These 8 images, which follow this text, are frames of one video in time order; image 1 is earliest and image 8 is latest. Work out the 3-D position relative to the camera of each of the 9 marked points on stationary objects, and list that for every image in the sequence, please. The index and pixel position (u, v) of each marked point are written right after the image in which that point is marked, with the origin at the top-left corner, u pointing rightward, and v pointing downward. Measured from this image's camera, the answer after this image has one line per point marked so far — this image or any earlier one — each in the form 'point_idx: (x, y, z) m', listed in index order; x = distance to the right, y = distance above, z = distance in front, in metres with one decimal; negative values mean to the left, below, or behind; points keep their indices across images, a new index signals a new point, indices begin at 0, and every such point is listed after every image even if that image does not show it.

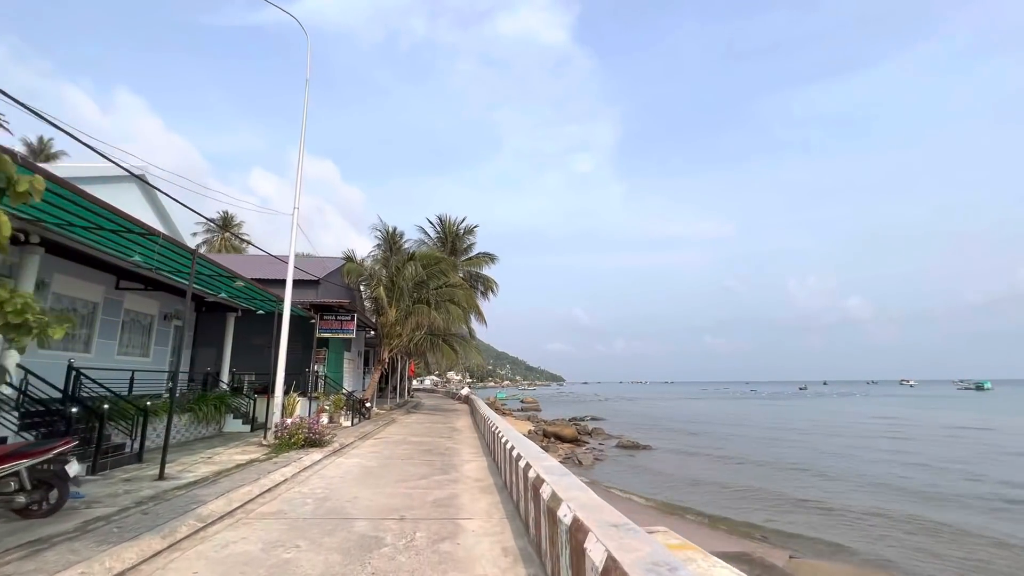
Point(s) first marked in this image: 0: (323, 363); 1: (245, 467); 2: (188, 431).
0: (-7.4, -2.9, +17.8) m
1: (-4.7, -3.2, +8.0) m
2: (-8.1, -3.6, +11.4) m
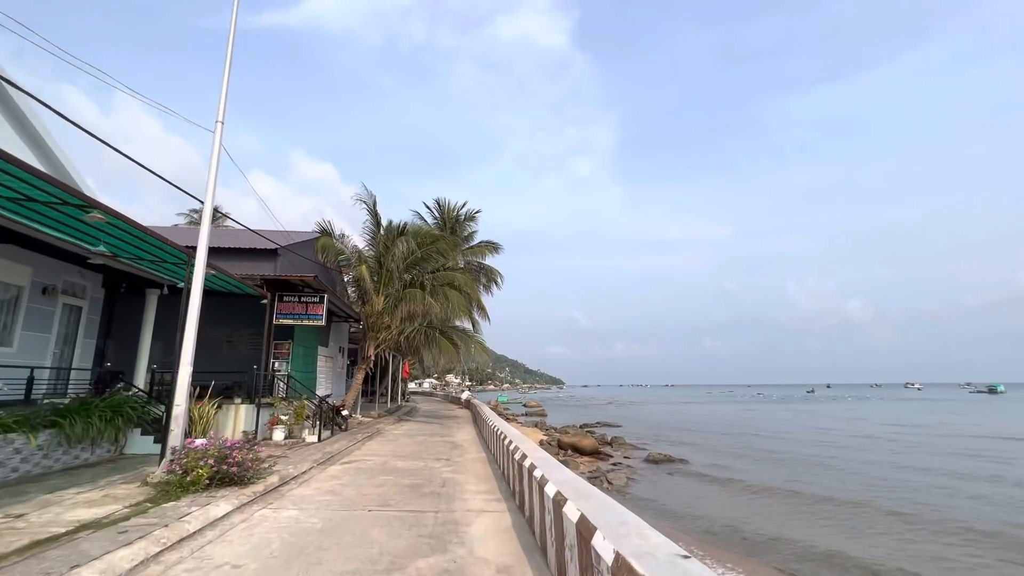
0: (-6.9, -2.2, +13.9) m
1: (-4.2, -2.3, +4.2) m
2: (-7.6, -2.8, +7.5) m
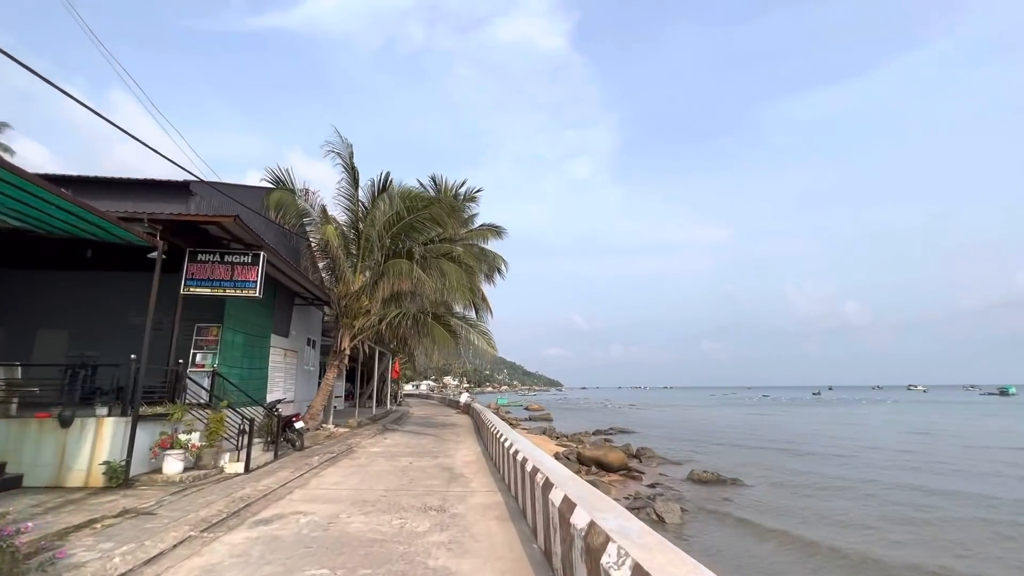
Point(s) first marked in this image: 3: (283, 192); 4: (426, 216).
0: (-6.4, -1.3, +9.8) m
1: (-3.7, -1.4, 0.0) m
2: (-7.1, -1.9, +3.3) m
3: (-6.5, +2.7, +13.1) m
4: (-2.7, +2.3, +14.5) m
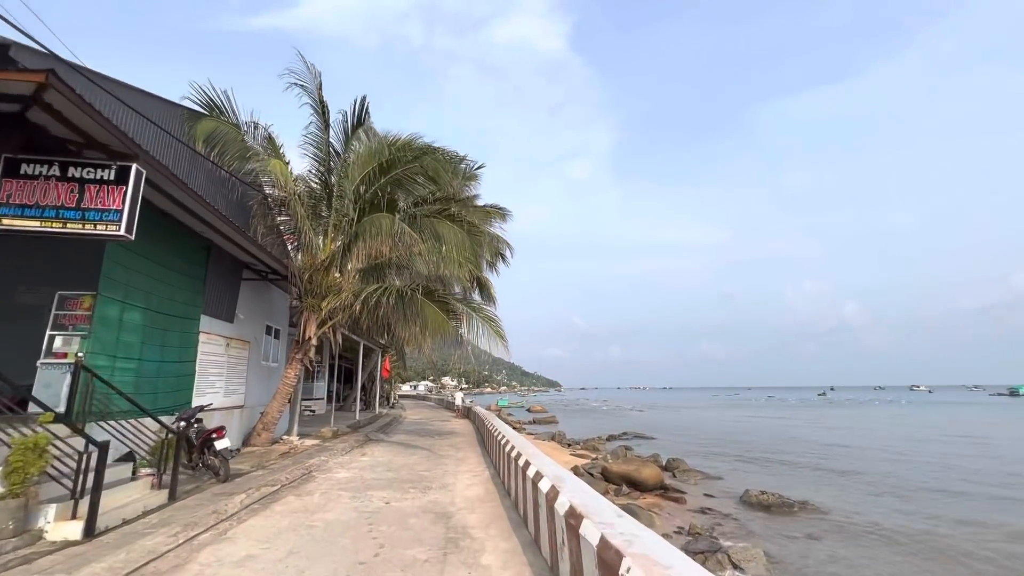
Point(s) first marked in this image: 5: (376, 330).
0: (-6.0, -0.6, +6.4) m
1: (-3.2, -0.7, -3.4) m
2: (-6.6, -1.2, -0.1) m
3: (-6.1, +3.5, +9.7) m
4: (-2.3, +3.0, +11.1) m
5: (-3.8, -1.2, +12.8) m
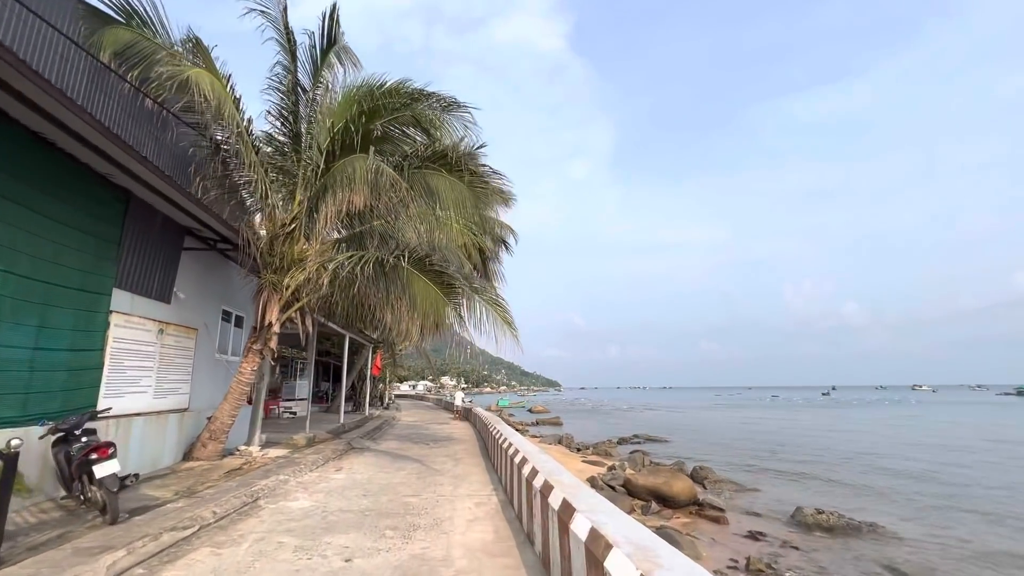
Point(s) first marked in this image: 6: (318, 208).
0: (-5.8, -0.1, +4.1) m
1: (-3.0, -0.2, -5.7) m
2: (-6.4, -0.6, -2.4) m
3: (-5.8, +4.0, +7.4) m
4: (-2.1, +3.5, +8.8) m
5: (-3.6, -0.6, +10.5) m
6: (-3.5, +1.4, +8.2) m
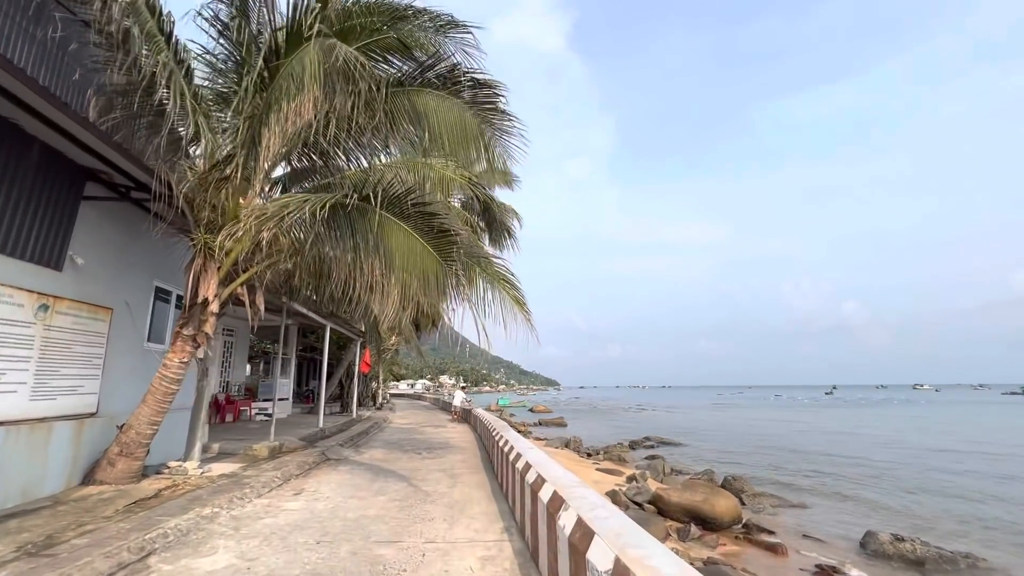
0: (-5.5, +0.4, +1.8) m
1: (-2.7, +0.3, -7.9) m
2: (-6.1, -0.1, -4.6) m
3: (-5.6, +4.5, +5.2) m
4: (-1.9, +4.0, +6.5) m
5: (-3.4, -0.1, +8.3) m
6: (-3.3, +1.9, +6.0) m
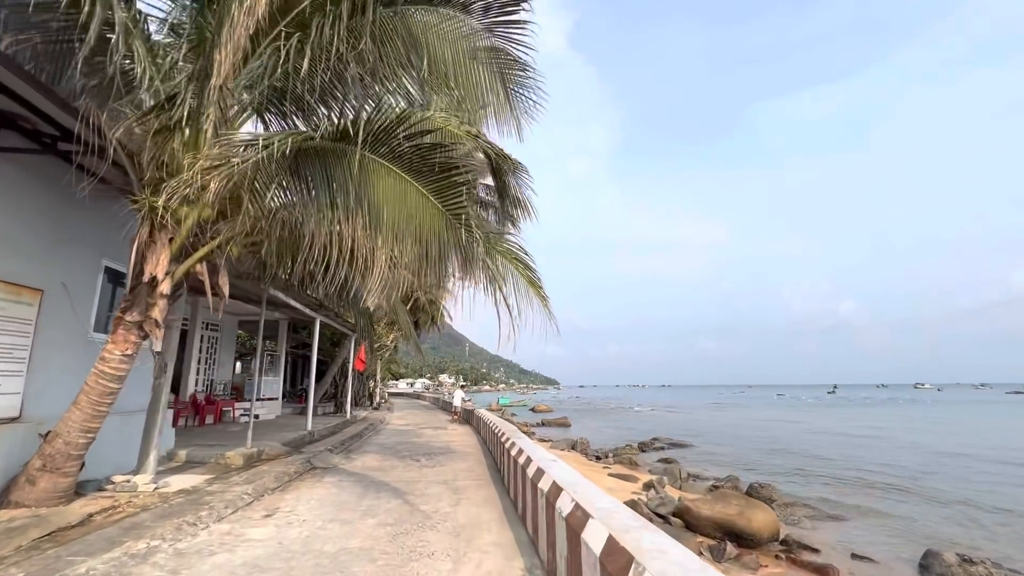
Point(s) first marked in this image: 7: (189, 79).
0: (-5.3, +0.7, +0.6) m
1: (-2.5, +0.6, -9.2) m
2: (-5.9, +0.1, -5.9) m
3: (-5.4, +4.8, +3.9) m
4: (-1.6, +4.3, +5.3) m
5: (-3.1, +0.2, +7.0) m
6: (-3.0, +2.2, +4.7) m
7: (-3.5, +2.3, +5.1) m
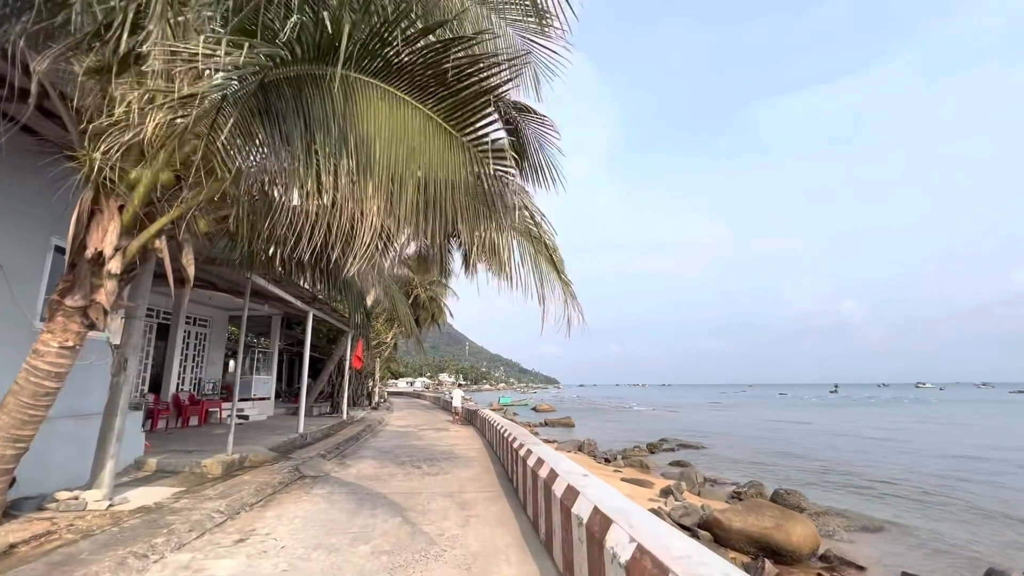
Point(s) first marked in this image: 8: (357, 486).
0: (-5.1, +0.9, -0.4) m
1: (-2.2, +0.8, -10.1) m
2: (-5.6, +0.3, -6.9) m
3: (-5.2, +5.0, +2.9) m
4: (-1.4, +4.5, +4.3) m
5: (-2.9, +0.4, +6.0) m
6: (-2.8, +2.4, +3.7) m
7: (-3.3, +2.5, +4.1) m
8: (-2.7, -3.4, +7.8) m
